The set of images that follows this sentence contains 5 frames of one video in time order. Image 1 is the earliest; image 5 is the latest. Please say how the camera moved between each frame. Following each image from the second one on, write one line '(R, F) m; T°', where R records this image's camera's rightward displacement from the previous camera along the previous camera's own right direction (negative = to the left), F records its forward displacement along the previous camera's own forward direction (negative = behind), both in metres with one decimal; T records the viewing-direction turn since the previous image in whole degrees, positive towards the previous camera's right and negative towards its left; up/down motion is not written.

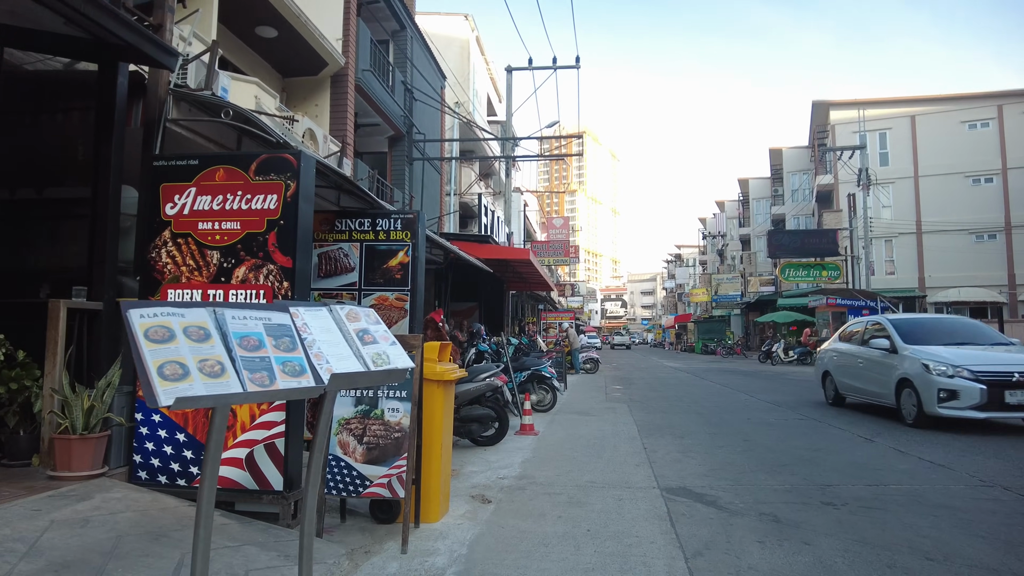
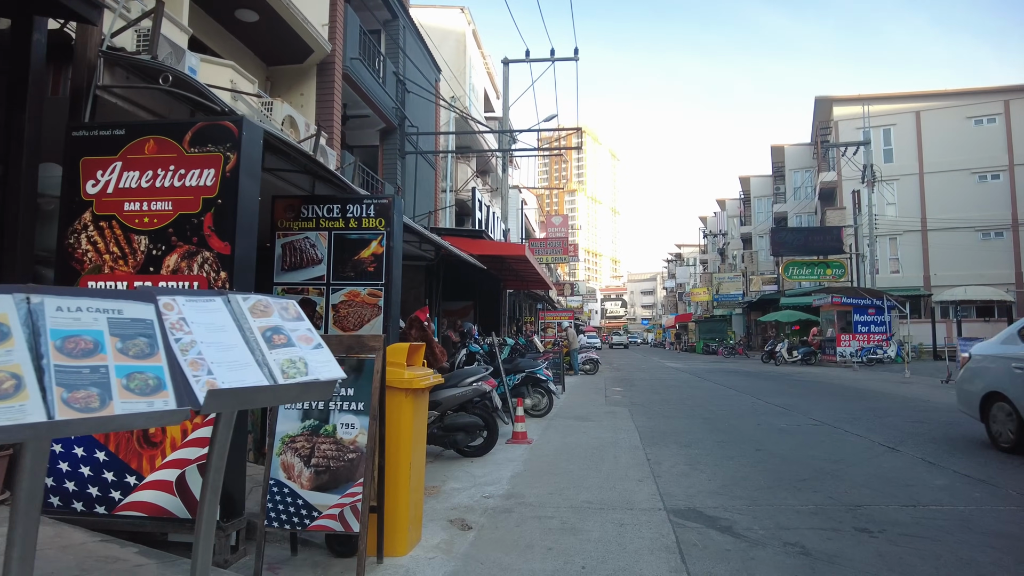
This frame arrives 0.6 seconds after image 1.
(+0.1, +0.7) m; 0°
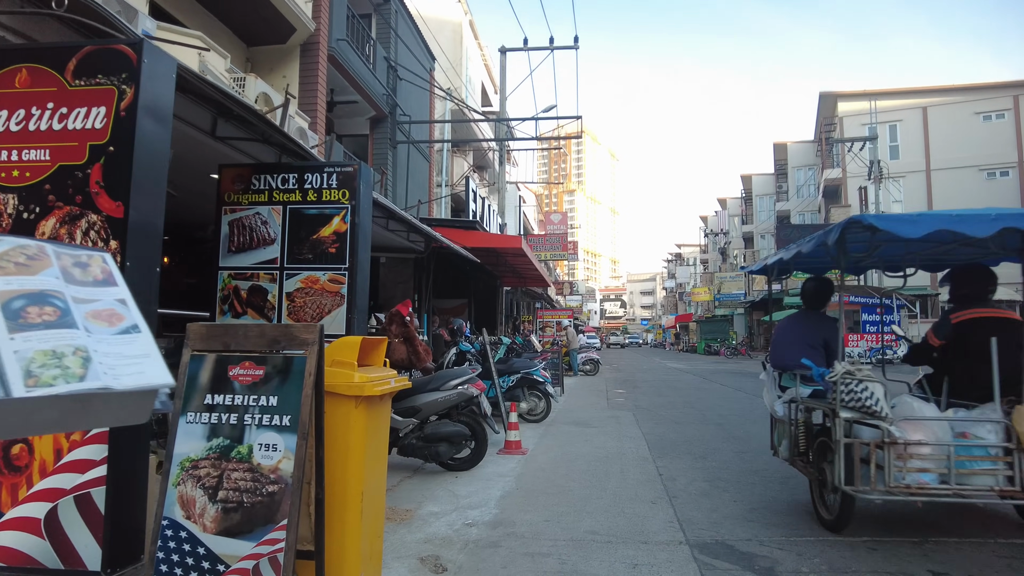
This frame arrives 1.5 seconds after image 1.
(+0.1, +1.0) m; 0°
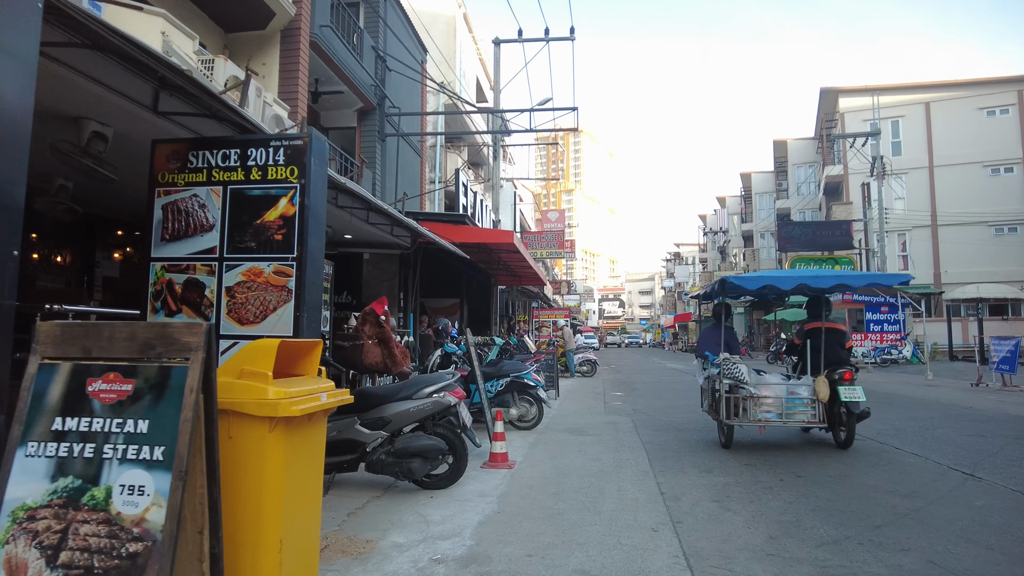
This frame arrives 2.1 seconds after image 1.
(+0.1, +0.7) m; 0°
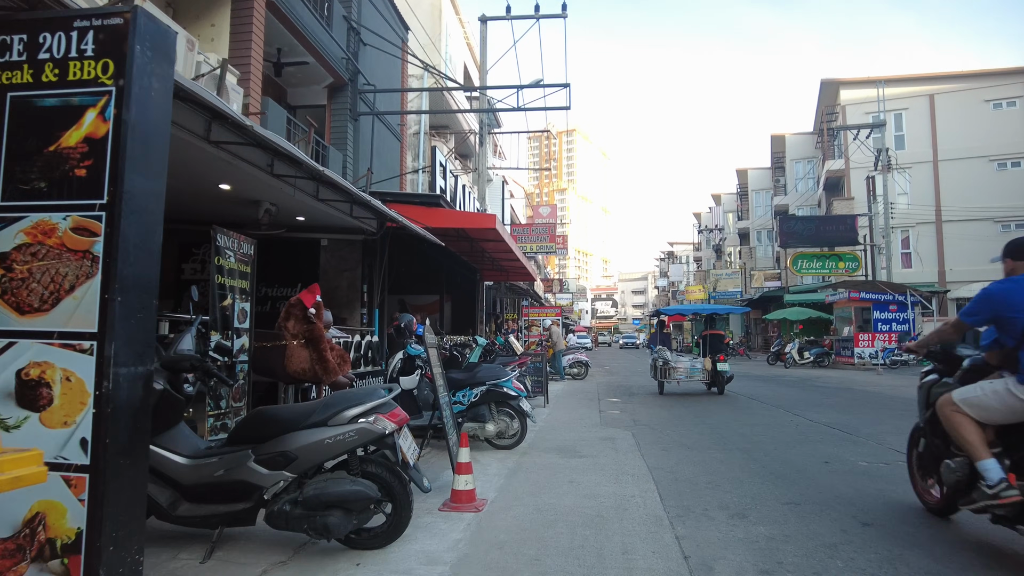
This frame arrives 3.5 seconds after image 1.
(+0.2, +1.6) m; +1°
